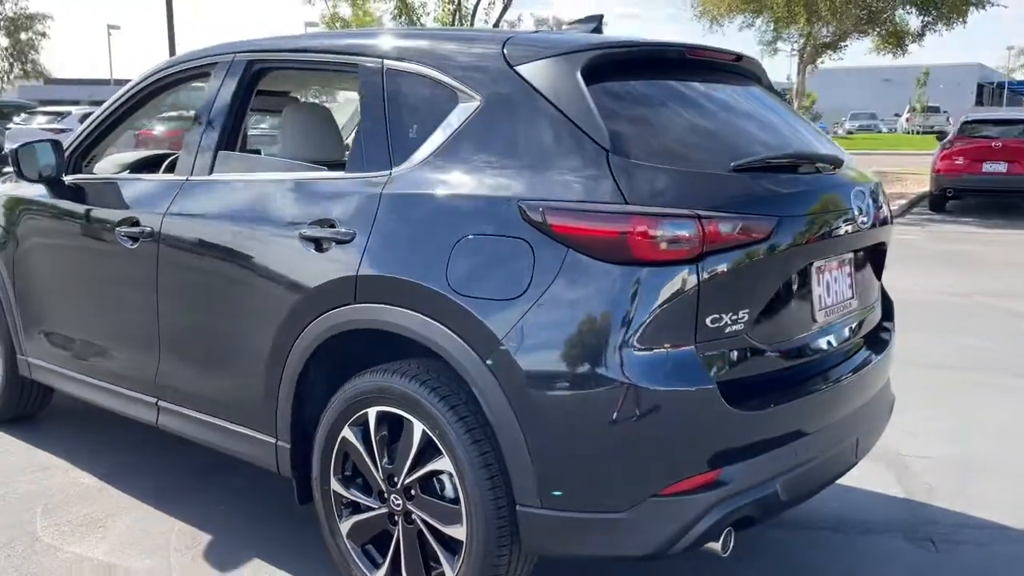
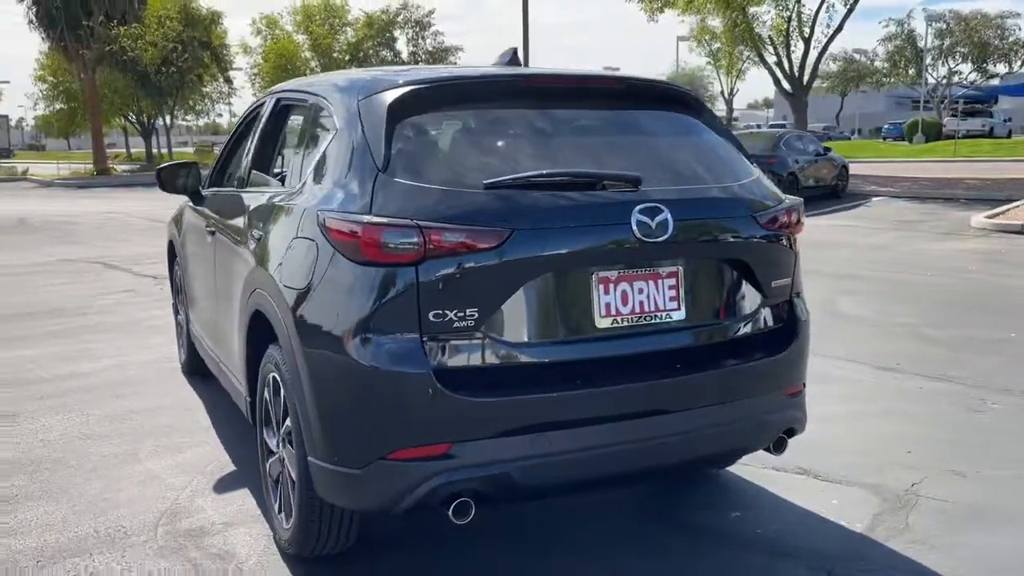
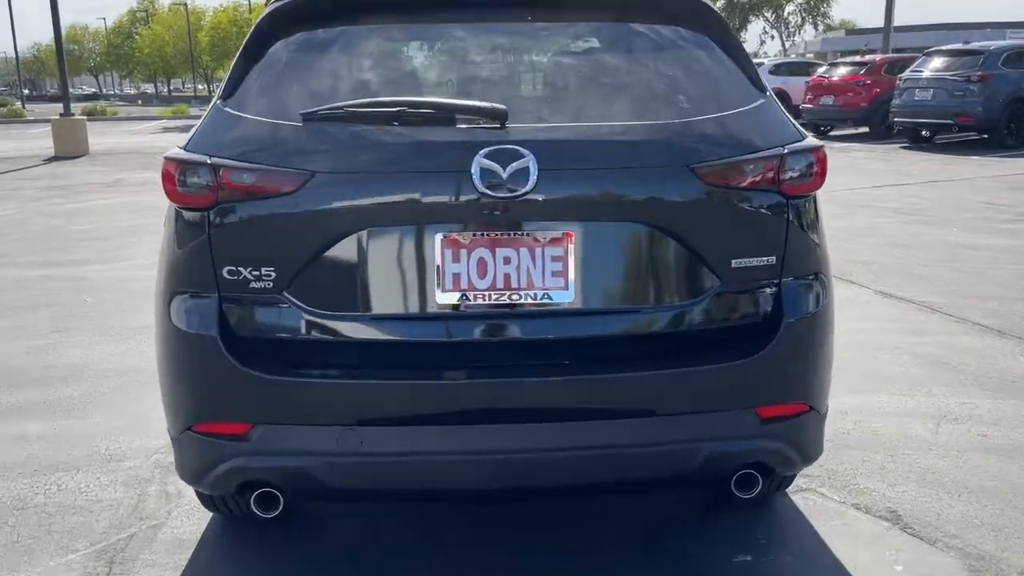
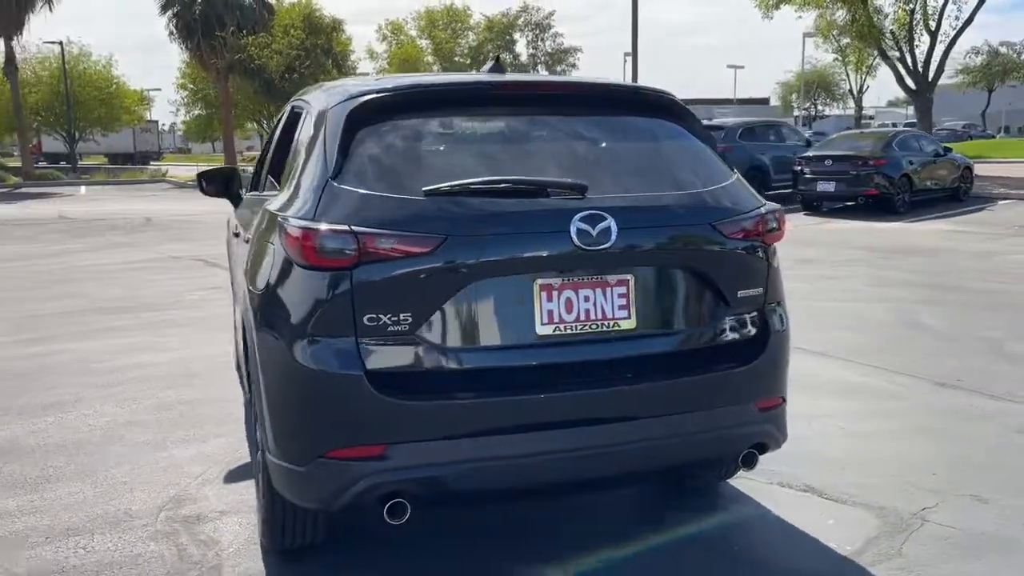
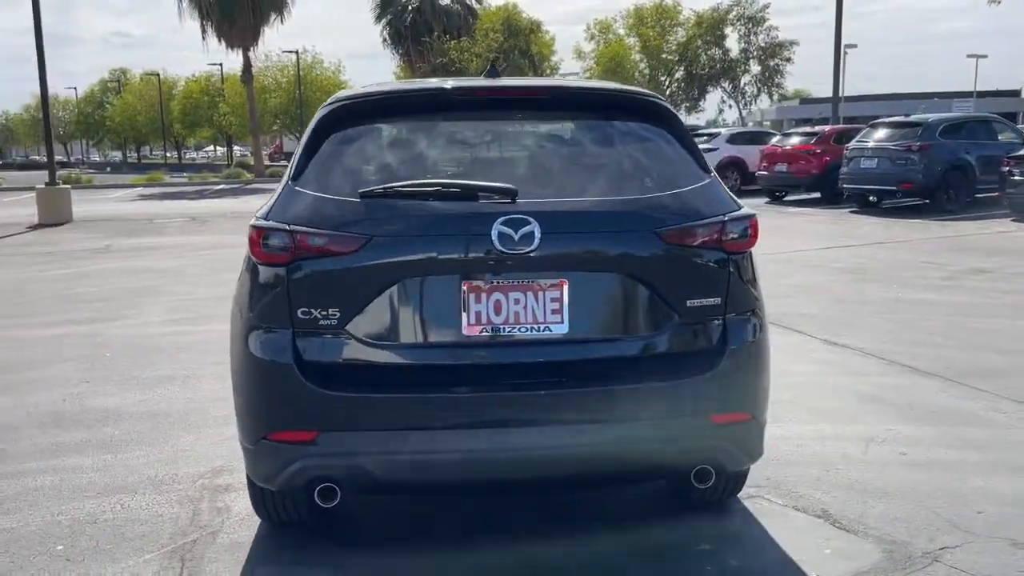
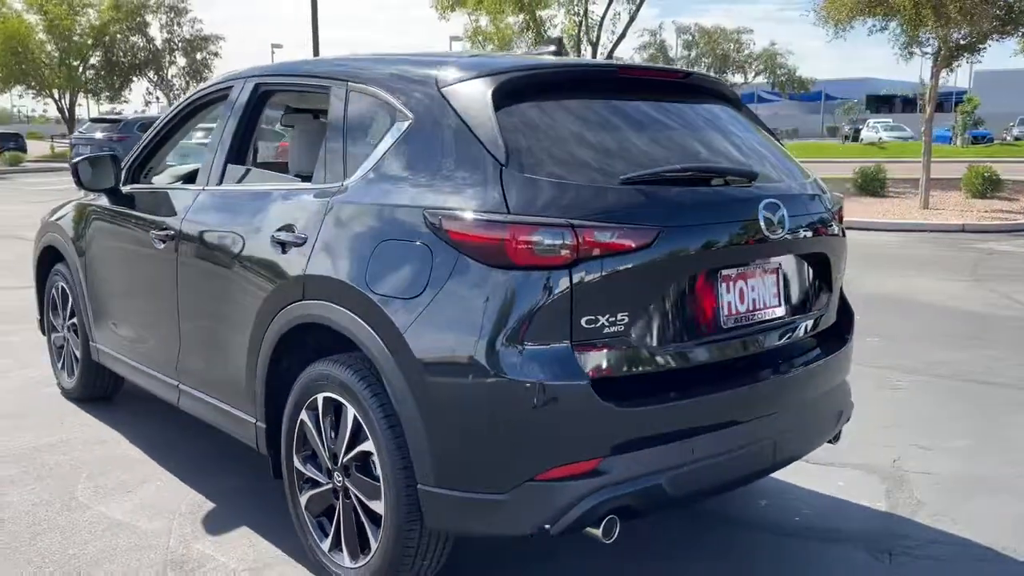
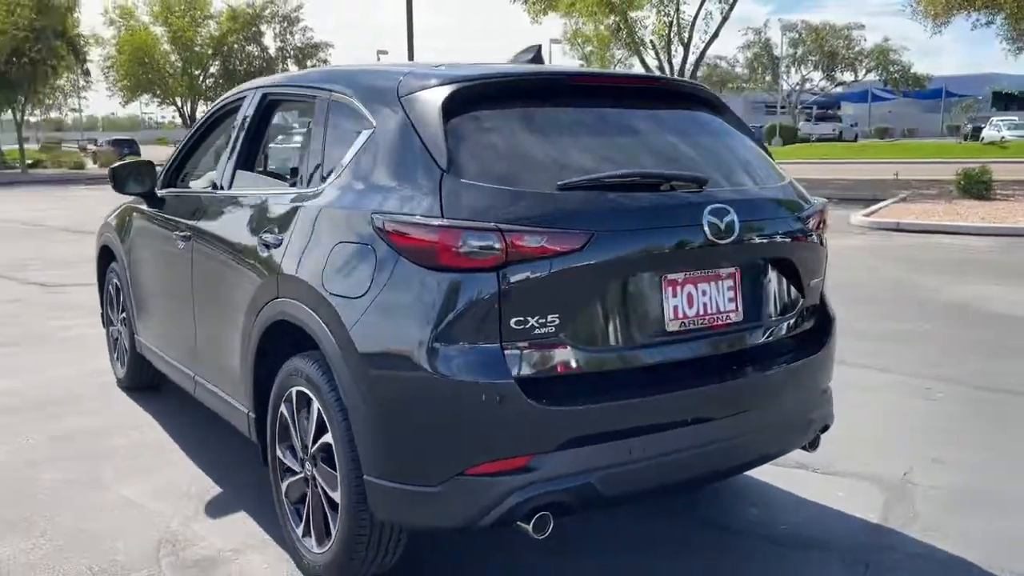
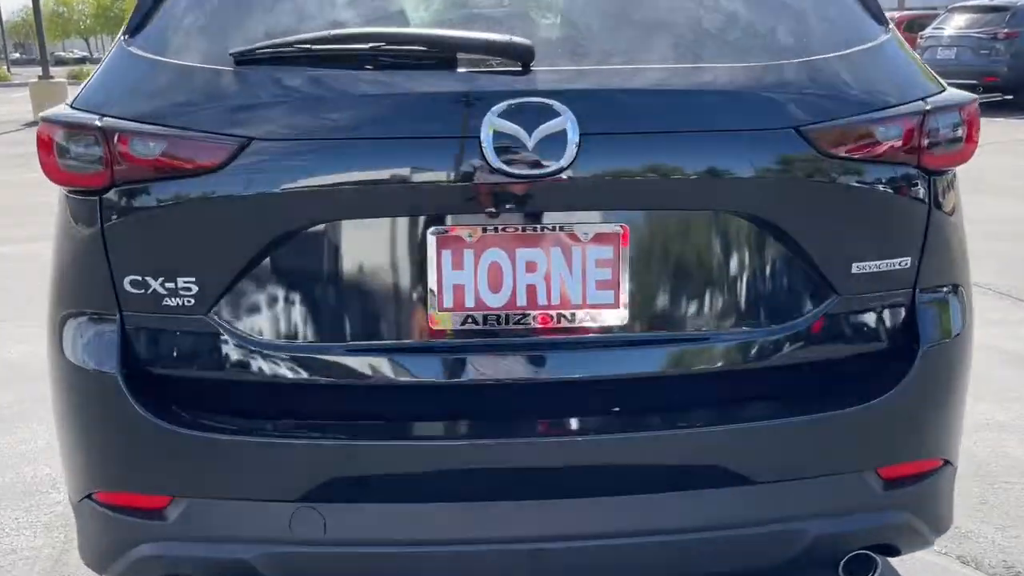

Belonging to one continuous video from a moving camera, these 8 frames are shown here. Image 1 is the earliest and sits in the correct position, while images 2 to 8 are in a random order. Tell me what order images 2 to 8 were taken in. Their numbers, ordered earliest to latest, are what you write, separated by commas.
6, 7, 2, 4, 5, 3, 8
